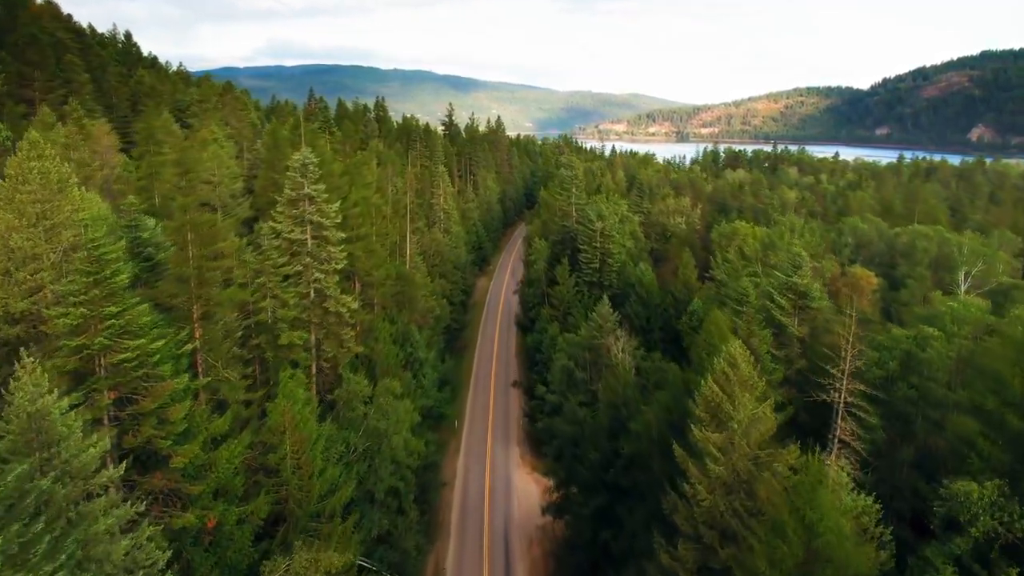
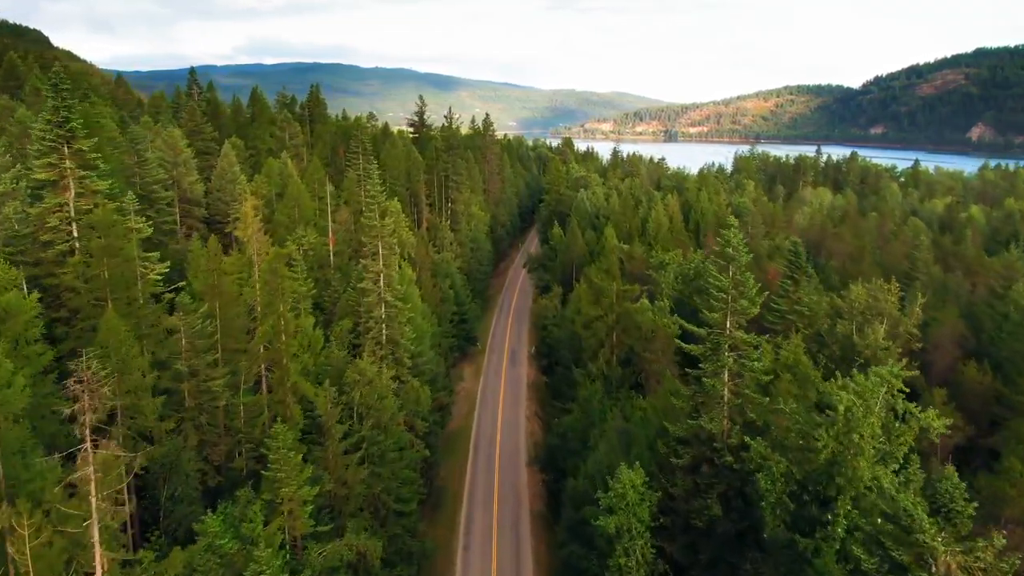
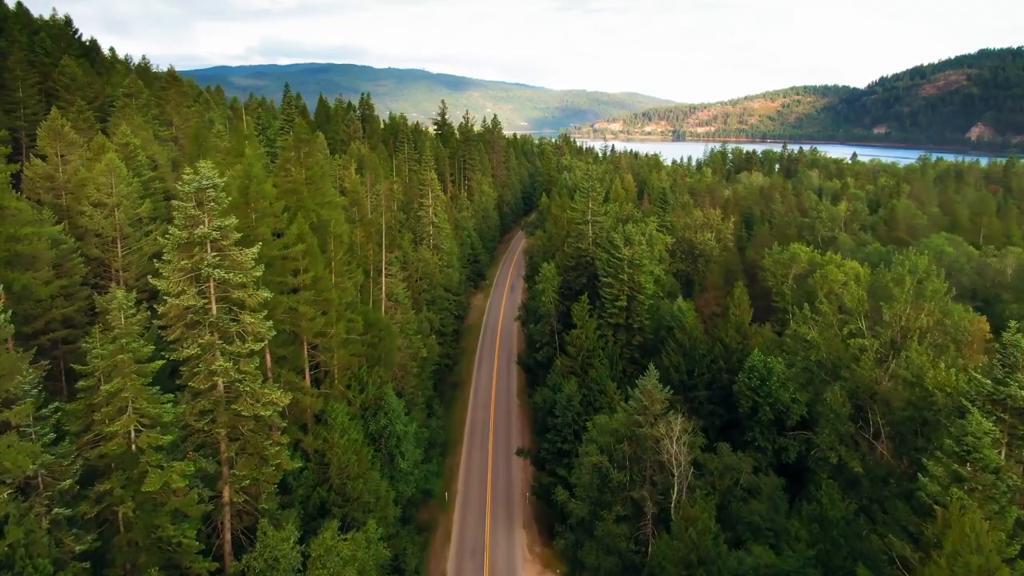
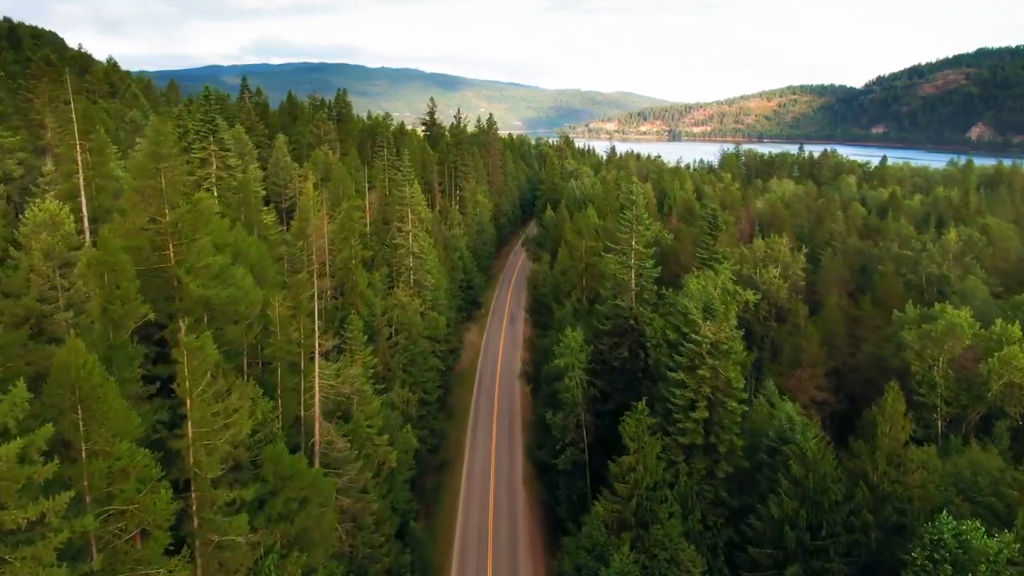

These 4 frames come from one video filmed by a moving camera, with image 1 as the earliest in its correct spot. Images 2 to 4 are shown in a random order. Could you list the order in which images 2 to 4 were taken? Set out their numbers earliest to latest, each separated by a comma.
3, 4, 2
